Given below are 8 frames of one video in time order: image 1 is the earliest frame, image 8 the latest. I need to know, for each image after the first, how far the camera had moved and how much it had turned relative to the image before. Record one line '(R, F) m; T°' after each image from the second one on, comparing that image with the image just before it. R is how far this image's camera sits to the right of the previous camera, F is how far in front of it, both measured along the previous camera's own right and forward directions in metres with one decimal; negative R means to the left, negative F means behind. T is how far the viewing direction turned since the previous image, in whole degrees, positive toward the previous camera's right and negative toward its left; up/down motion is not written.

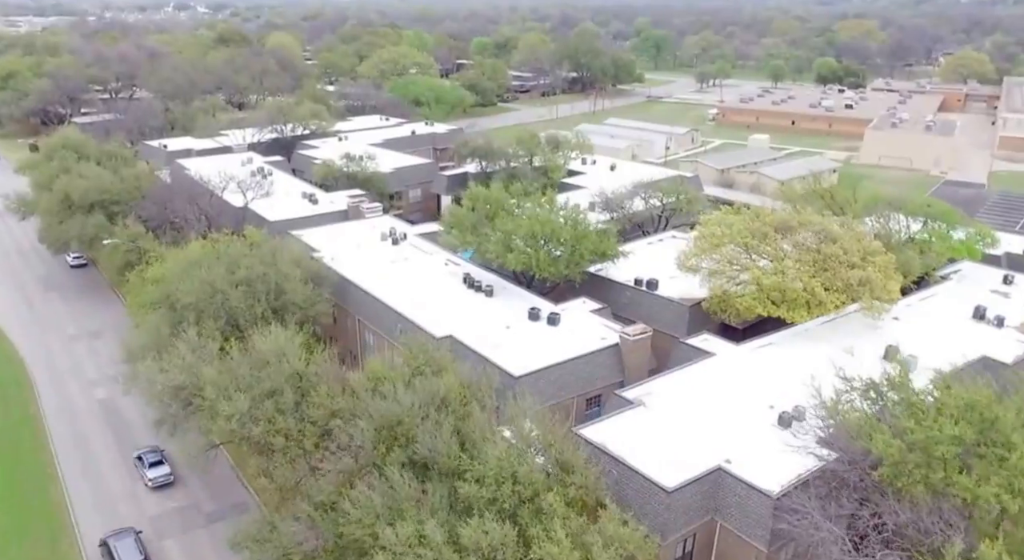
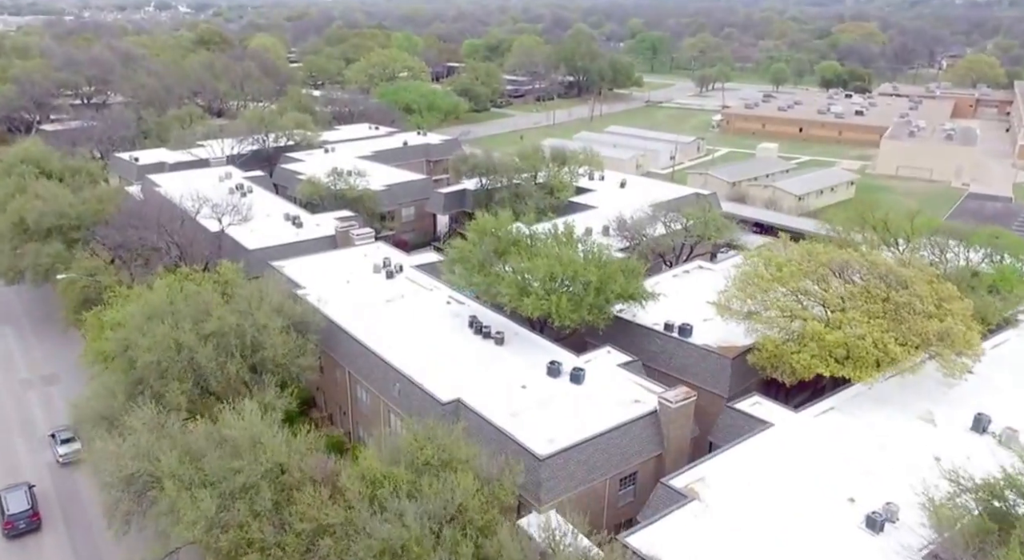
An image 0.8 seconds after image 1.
(-1.0, +4.5) m; +1°
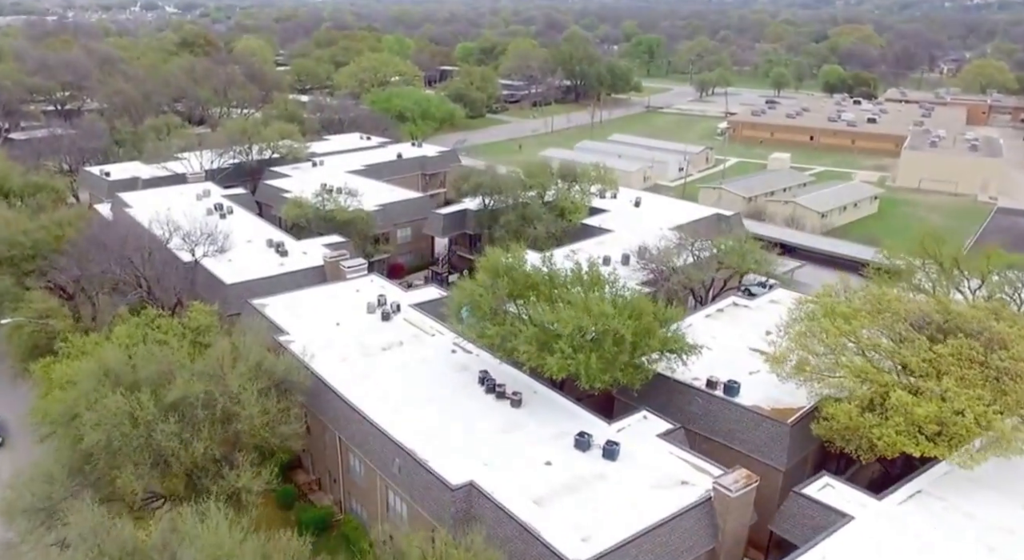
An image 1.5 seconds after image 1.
(-0.9, +4.3) m; +1°
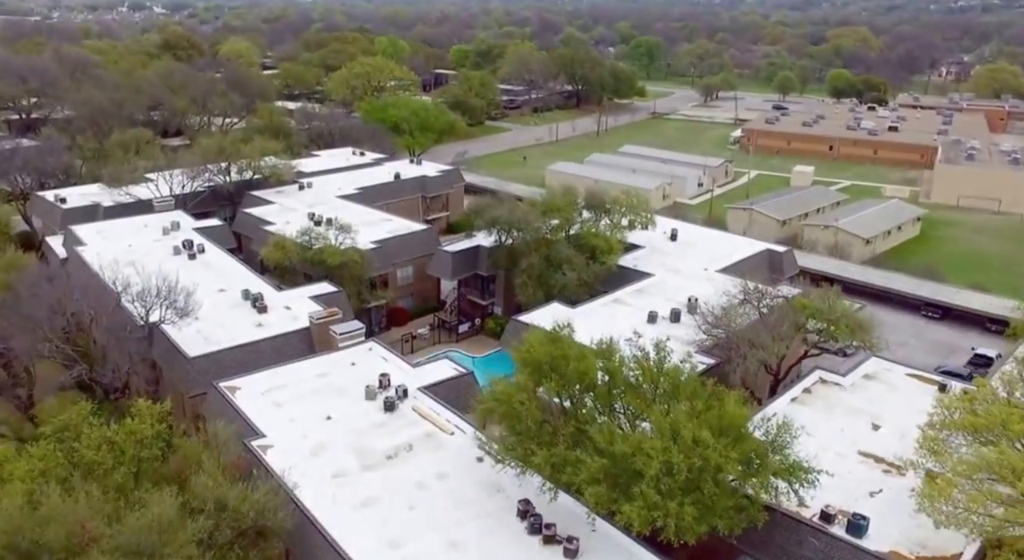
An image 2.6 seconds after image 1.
(-1.5, +6.7) m; +1°
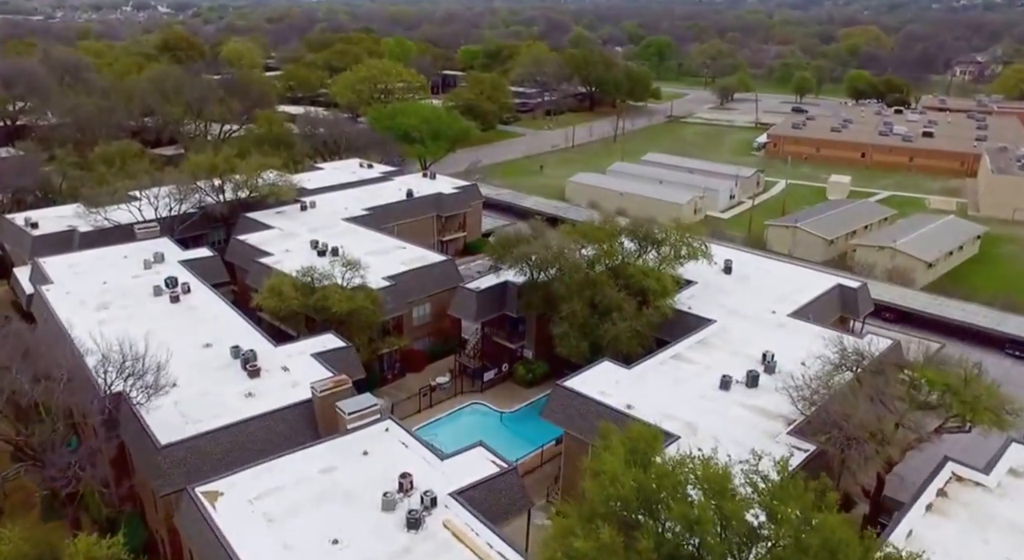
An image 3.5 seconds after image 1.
(-1.4, +5.6) m; 0°
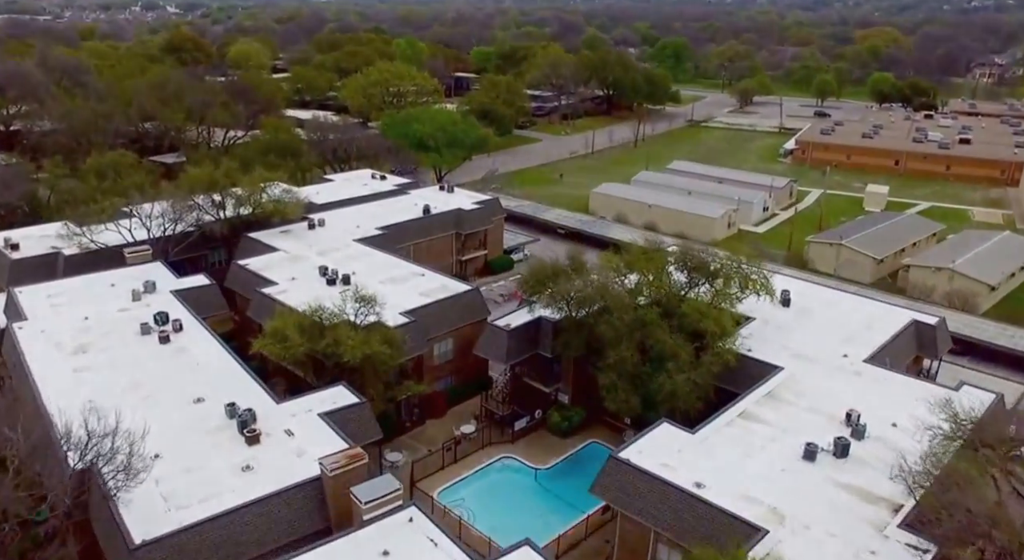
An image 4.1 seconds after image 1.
(-1.1, +4.2) m; -1°
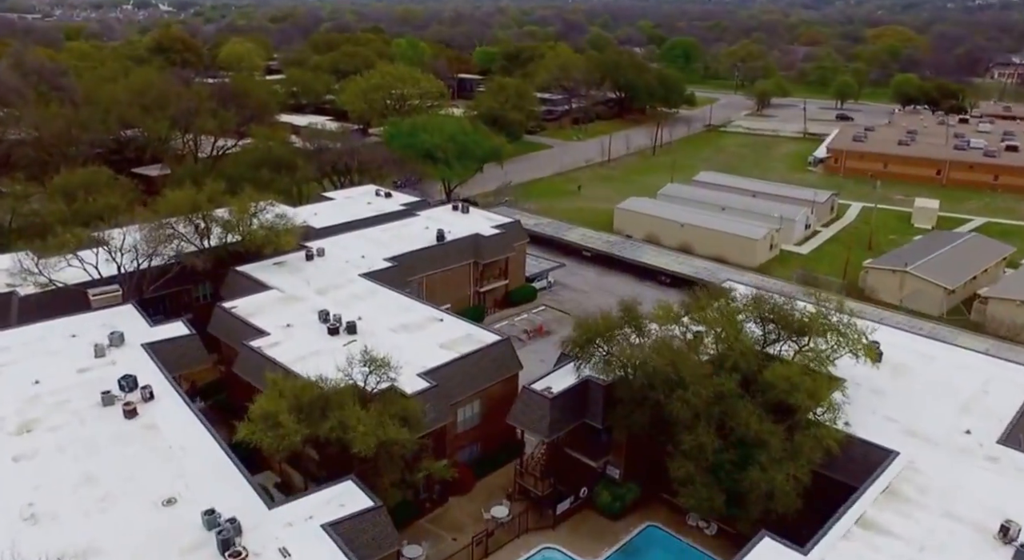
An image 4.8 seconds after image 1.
(-1.6, +5.6) m; 0°
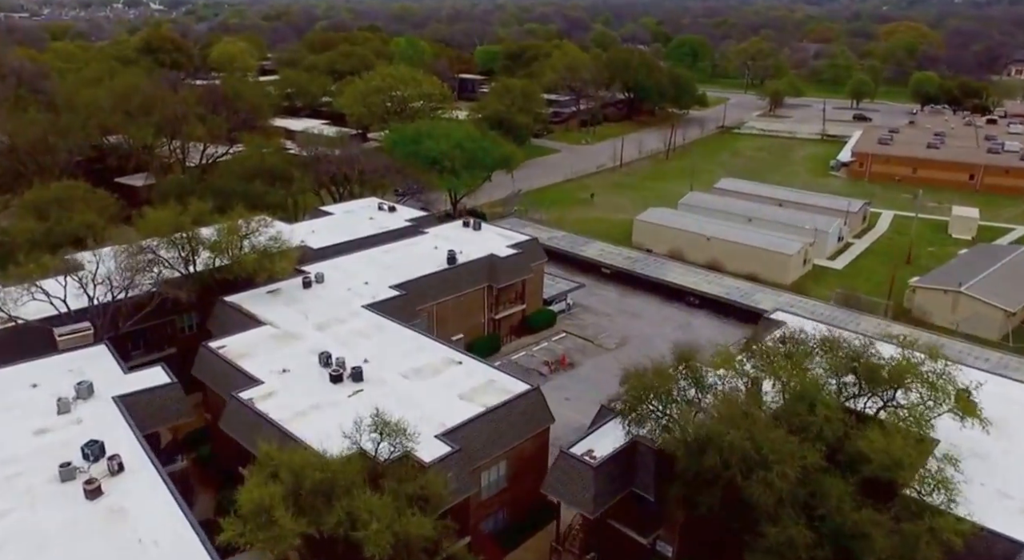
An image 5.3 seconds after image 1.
(-1.1, +4.0) m; 0°
